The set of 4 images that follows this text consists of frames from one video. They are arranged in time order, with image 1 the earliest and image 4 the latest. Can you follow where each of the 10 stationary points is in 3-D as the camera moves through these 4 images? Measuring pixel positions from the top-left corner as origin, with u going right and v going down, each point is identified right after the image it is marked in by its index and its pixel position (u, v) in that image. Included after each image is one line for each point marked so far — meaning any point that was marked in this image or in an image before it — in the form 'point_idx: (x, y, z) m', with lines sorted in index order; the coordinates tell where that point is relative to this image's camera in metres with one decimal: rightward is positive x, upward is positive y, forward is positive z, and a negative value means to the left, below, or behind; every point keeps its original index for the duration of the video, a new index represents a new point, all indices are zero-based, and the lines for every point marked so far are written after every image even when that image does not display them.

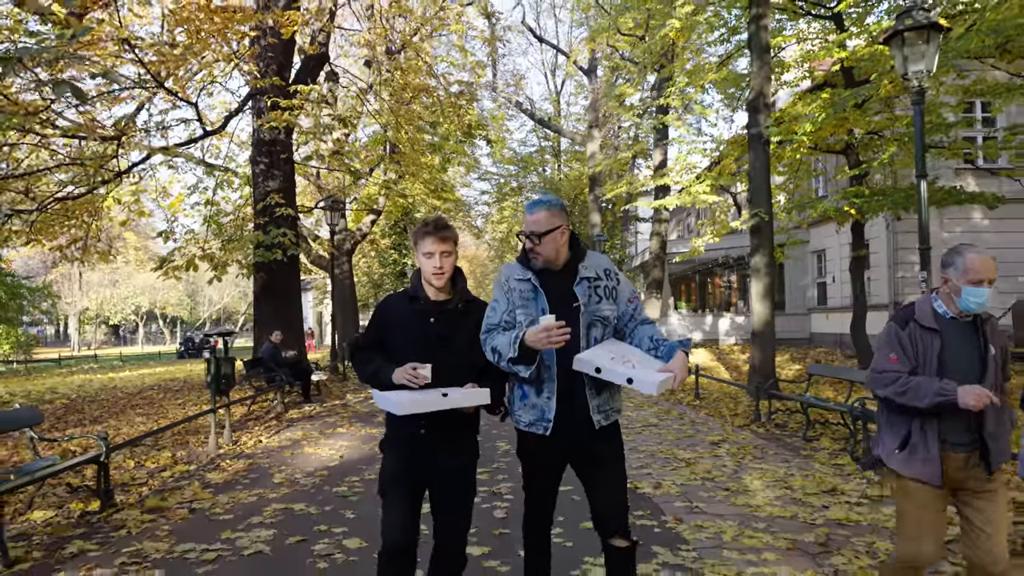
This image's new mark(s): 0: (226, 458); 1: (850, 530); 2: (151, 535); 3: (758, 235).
0: (-2.4, -1.4, +6.7) m
1: (+1.8, -1.3, +4.2) m
2: (-2.0, -1.4, +4.4) m
3: (+3.2, +0.7, +10.3) m
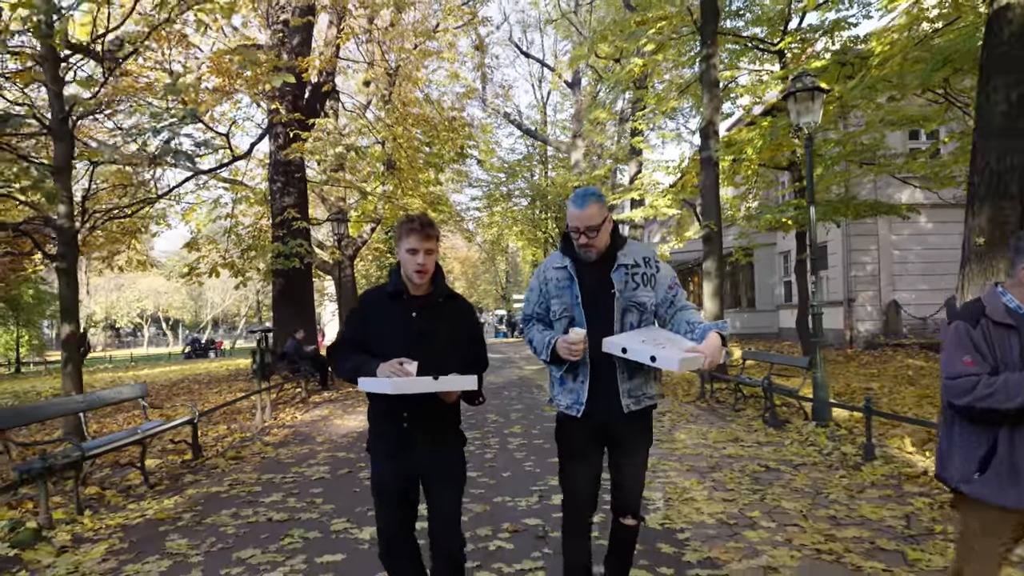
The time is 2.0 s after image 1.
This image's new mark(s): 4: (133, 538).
0: (-2.5, -1.5, +8.4) m
1: (+1.7, -1.3, +6.0) m
2: (-2.1, -1.4, +6.1) m
3: (+3.0, +0.7, +12.1) m
4: (-2.0, -1.3, +4.3) m
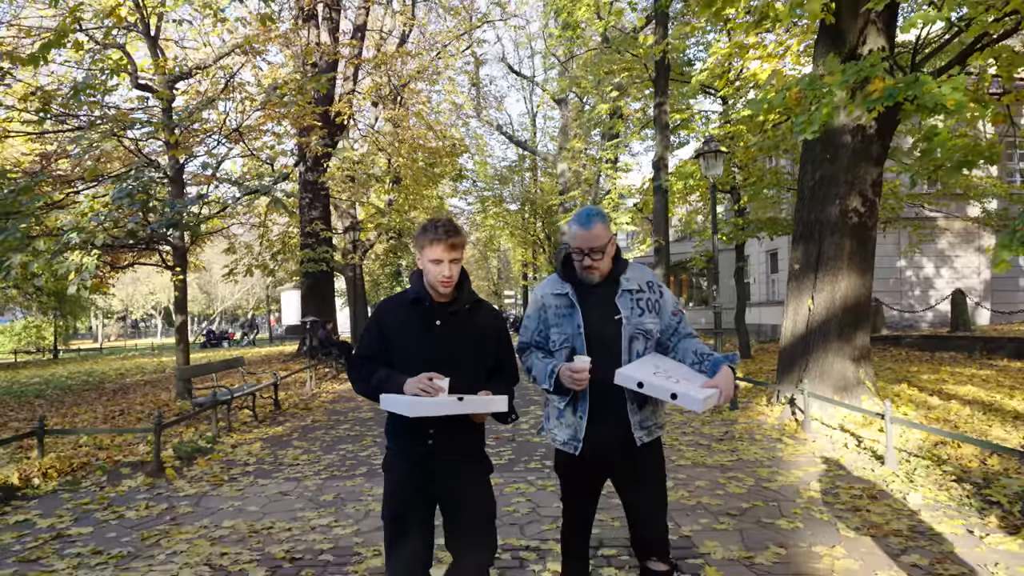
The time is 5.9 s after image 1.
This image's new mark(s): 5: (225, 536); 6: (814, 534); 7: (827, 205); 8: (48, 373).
0: (-2.7, -1.5, +11.4) m
1: (+1.5, -1.4, +9.0) m
2: (-2.2, -1.4, +9.1) m
3: (+2.8, +0.6, +15.1) m
4: (-2.2, -1.4, +7.2) m
5: (-1.5, -1.3, +4.2) m
6: (+1.6, -1.3, +4.2) m
7: (+3.2, +0.8, +8.0) m
8: (-11.0, -2.0, +18.8) m
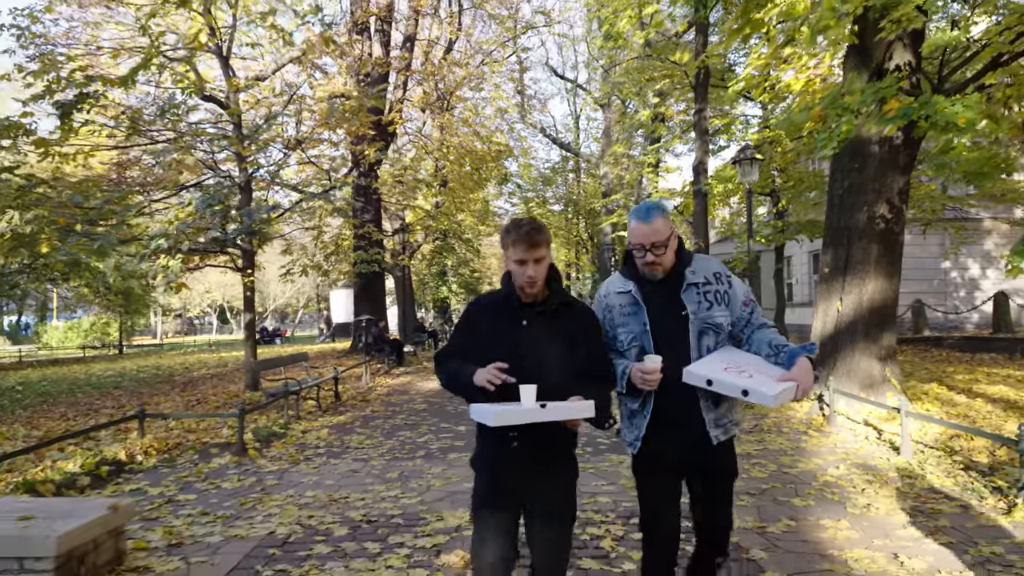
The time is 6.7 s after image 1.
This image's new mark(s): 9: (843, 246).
0: (-2.0, -1.5, +12.1) m
1: (+2.0, -1.4, +9.5) m
2: (-1.7, -1.5, +9.8) m
3: (+3.6, +0.6, +15.5) m
4: (-1.8, -1.4, +8.0) m
5: (-1.3, -1.3, +4.9) m
6: (+1.9, -1.3, +4.7) m
7: (+3.6, +0.8, +8.5) m
8: (-9.9, -2.0, +20.0) m
9: (+3.6, +0.5, +8.6) m
